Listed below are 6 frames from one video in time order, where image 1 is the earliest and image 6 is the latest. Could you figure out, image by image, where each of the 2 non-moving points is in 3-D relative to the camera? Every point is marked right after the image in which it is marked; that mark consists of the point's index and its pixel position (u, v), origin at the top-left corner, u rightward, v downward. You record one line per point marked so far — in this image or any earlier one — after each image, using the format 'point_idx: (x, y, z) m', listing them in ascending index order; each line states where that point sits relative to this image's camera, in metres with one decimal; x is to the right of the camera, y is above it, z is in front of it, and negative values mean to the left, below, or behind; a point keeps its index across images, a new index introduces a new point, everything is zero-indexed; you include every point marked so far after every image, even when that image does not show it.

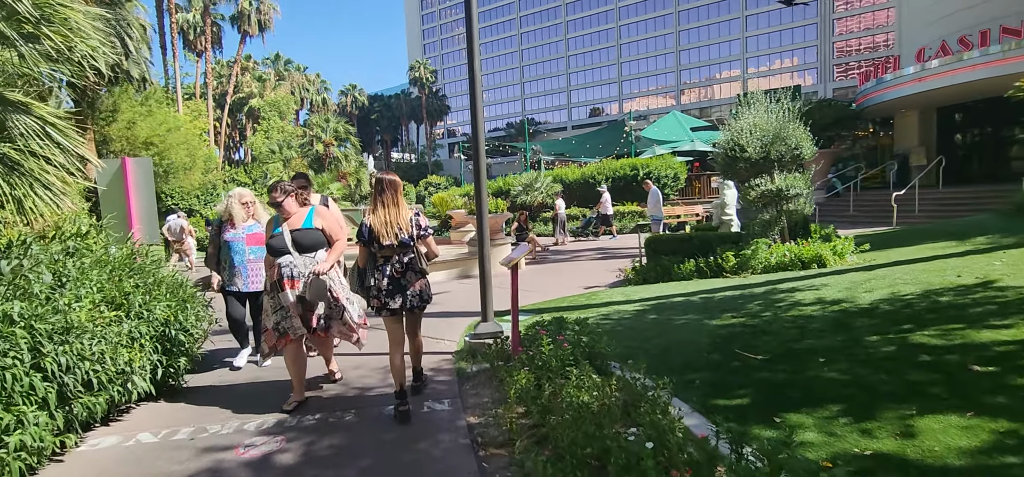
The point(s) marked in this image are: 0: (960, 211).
0: (+12.2, +0.8, +14.3) m
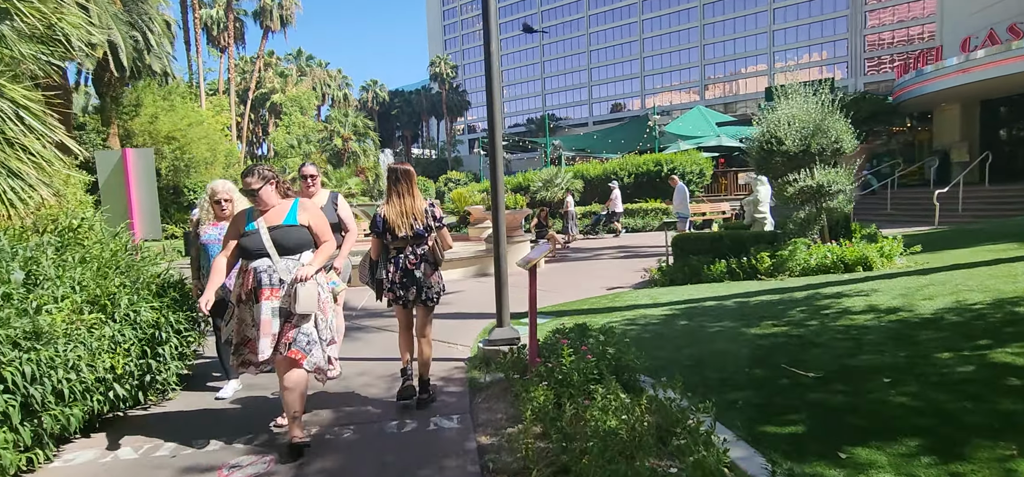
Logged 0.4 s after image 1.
0: (+12.7, +0.7, +13.4) m
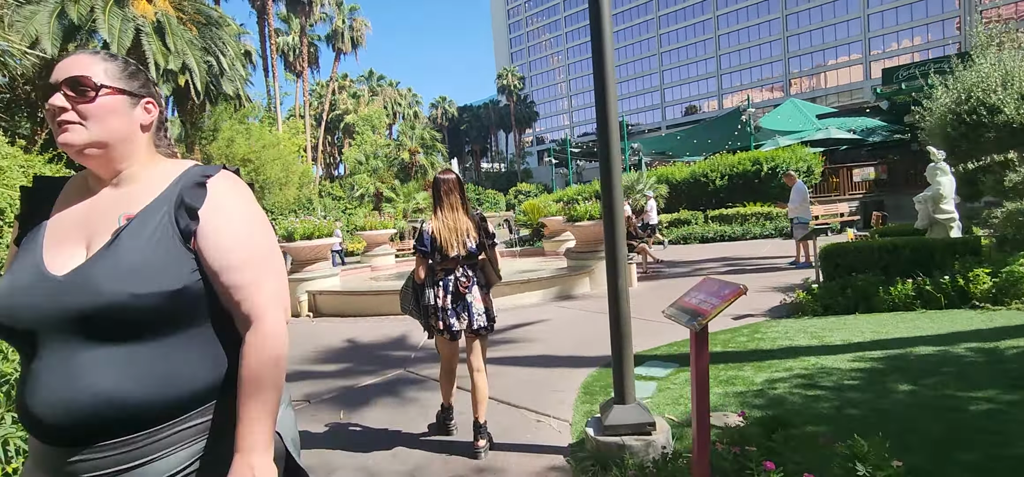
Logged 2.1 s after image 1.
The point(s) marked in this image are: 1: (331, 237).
0: (+14.4, +0.8, +9.9) m
1: (-3.6, 0.0, +10.4) m
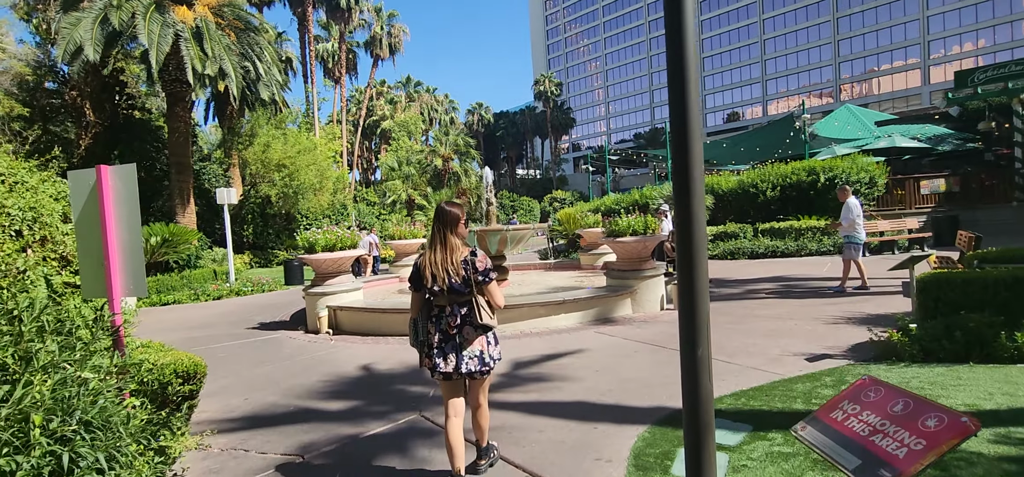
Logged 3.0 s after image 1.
0: (+15.0, +0.2, +8.1) m
1: (-2.9, -0.2, +9.8) m
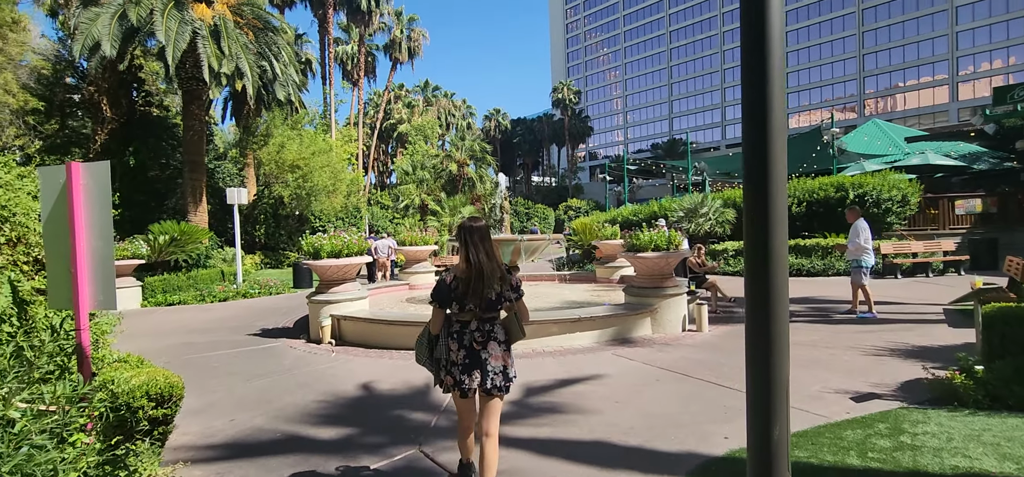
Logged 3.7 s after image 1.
0: (+15.2, -0.4, +7.3) m
1: (-2.7, -0.3, +9.4) m
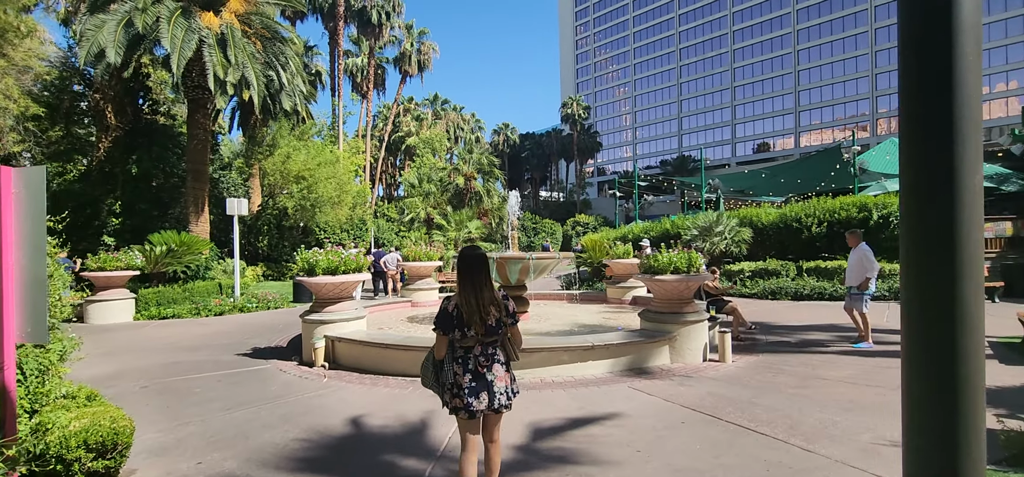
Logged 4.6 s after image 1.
0: (+15.3, -0.9, +6.5) m
1: (-2.6, -0.6, +8.8) m
